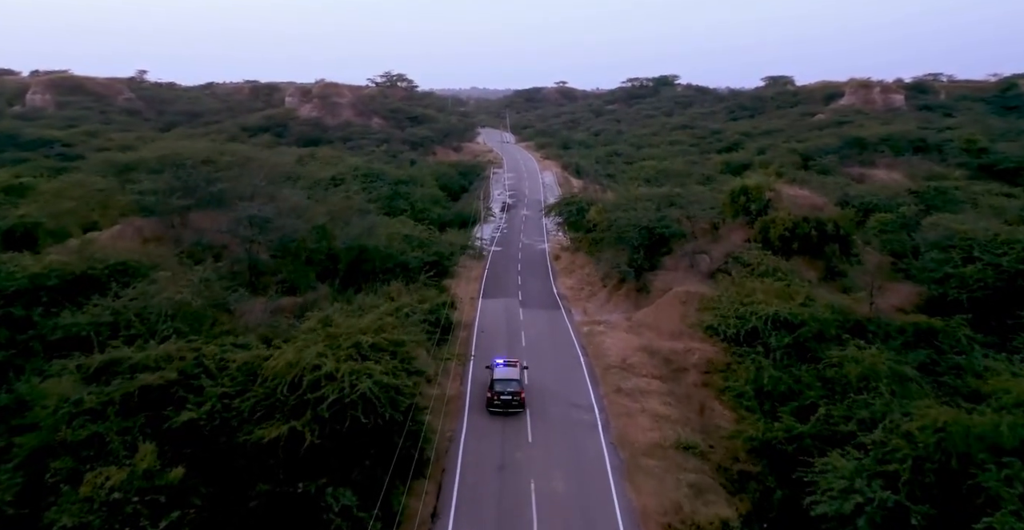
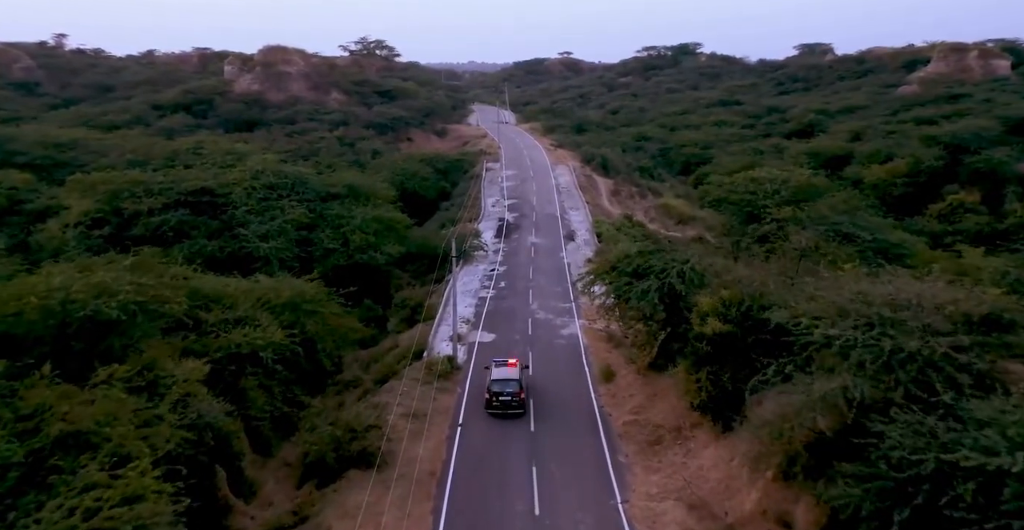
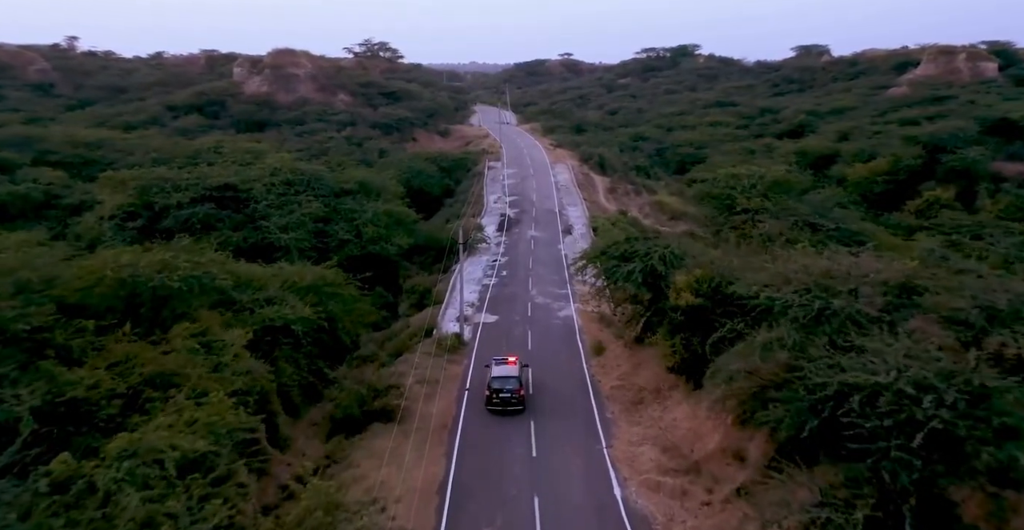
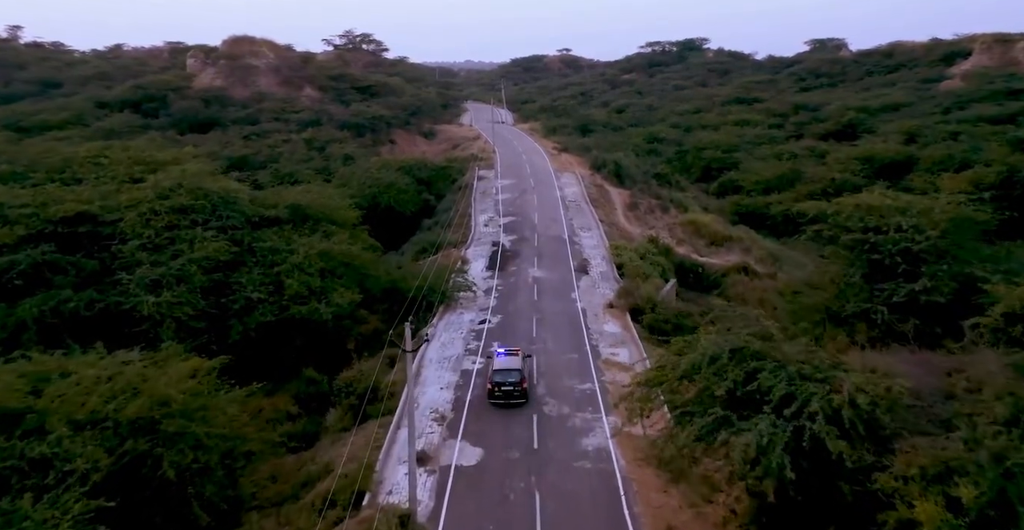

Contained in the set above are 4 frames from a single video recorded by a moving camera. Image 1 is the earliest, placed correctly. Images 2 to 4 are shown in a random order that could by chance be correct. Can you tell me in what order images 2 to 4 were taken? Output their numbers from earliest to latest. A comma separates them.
3, 2, 4
